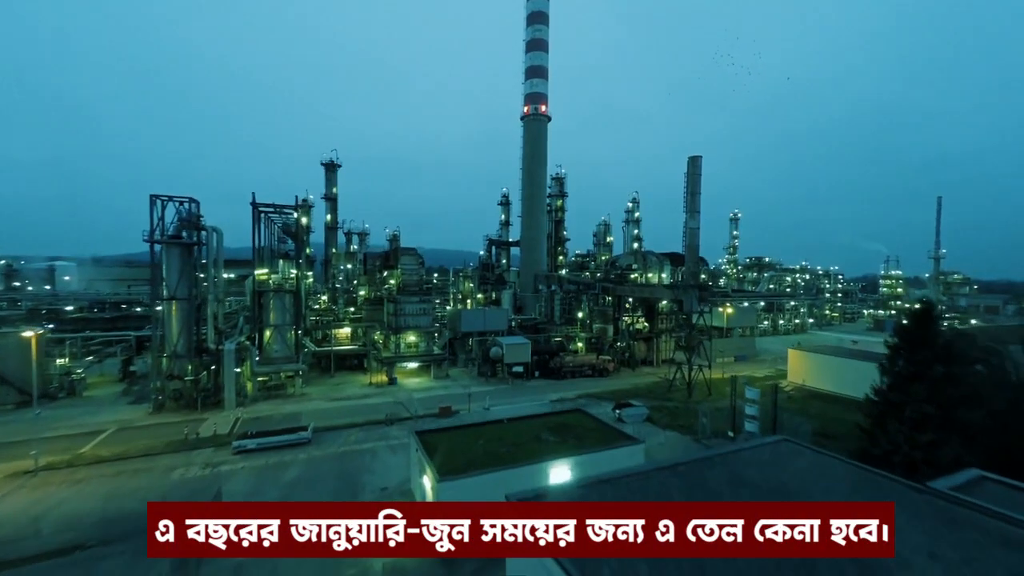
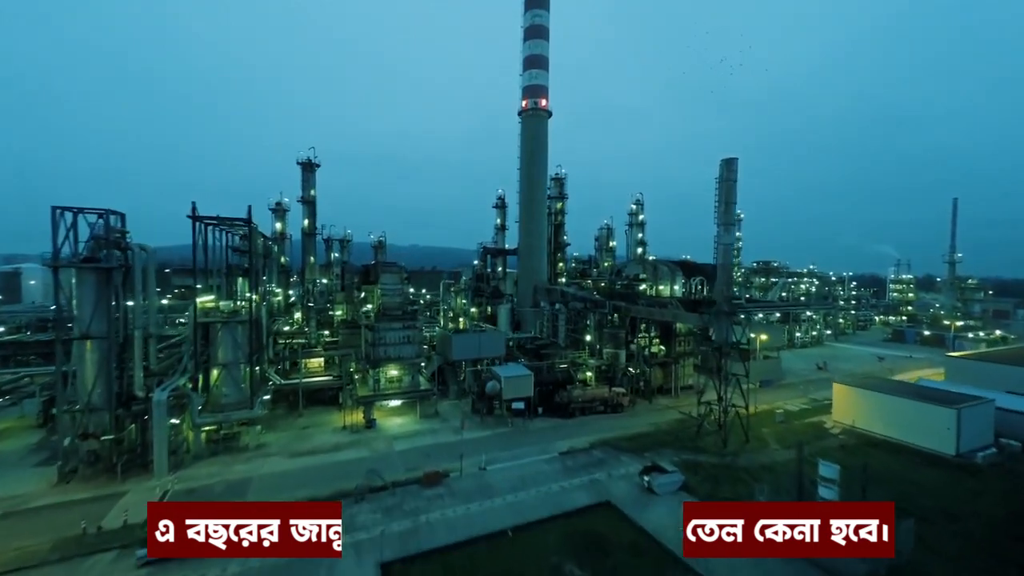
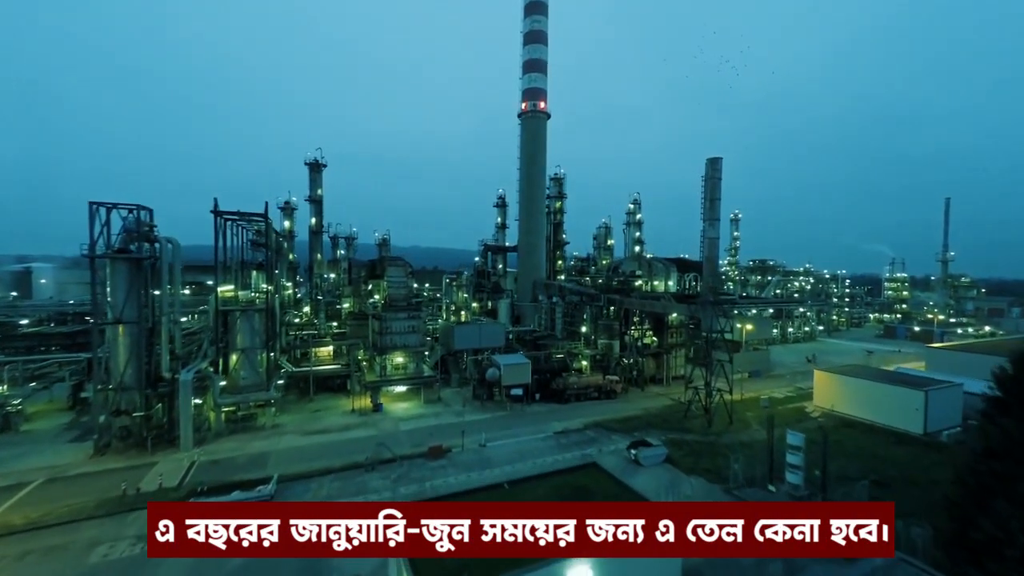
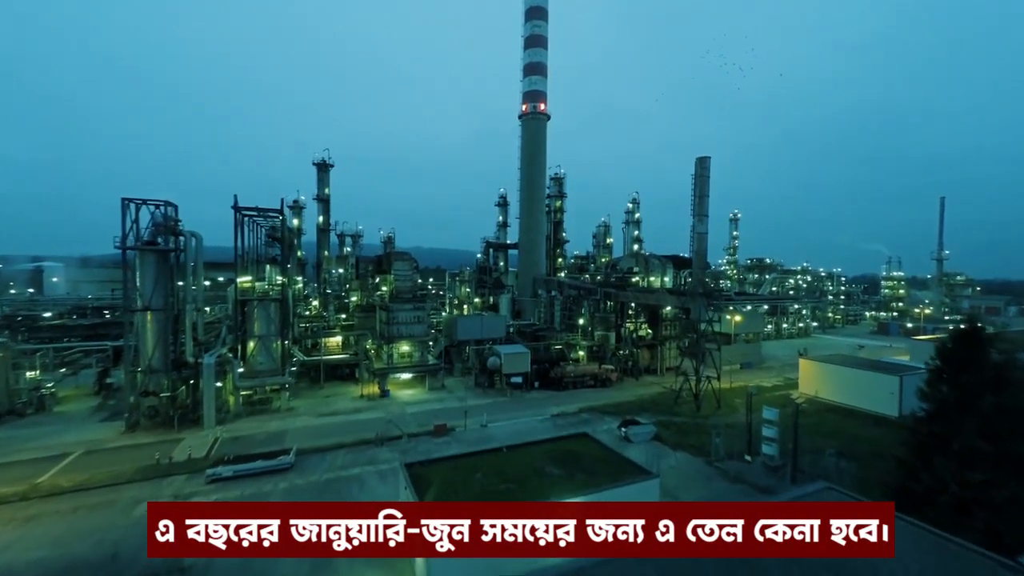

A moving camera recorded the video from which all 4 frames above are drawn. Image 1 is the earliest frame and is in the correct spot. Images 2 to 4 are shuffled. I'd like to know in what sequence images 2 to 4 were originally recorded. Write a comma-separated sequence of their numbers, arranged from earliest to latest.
4, 3, 2
